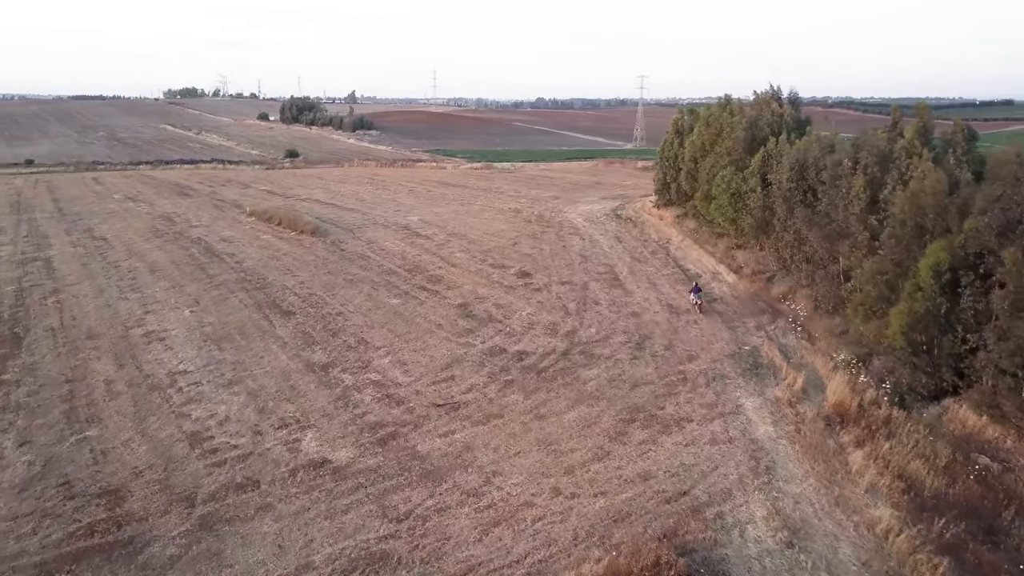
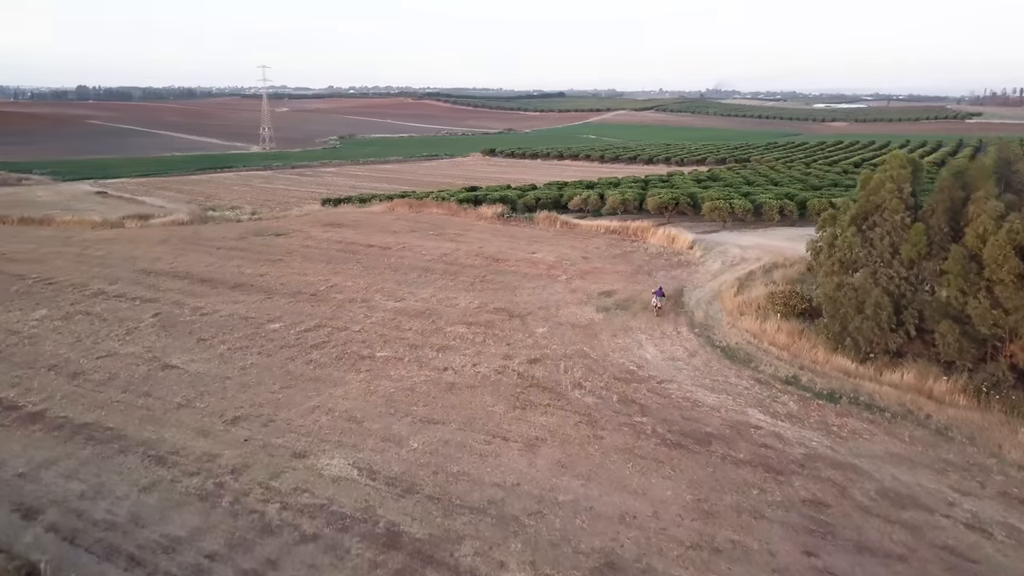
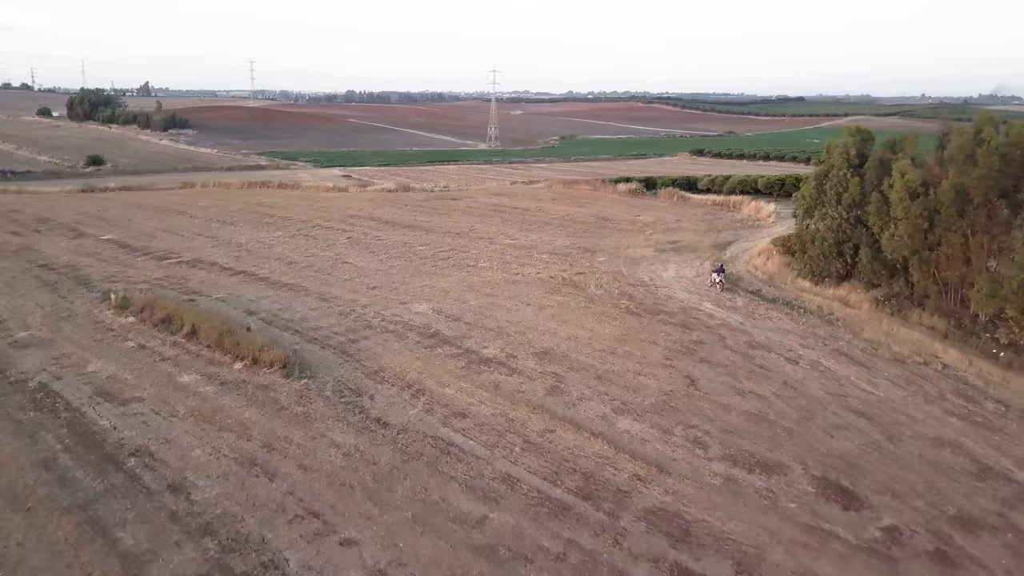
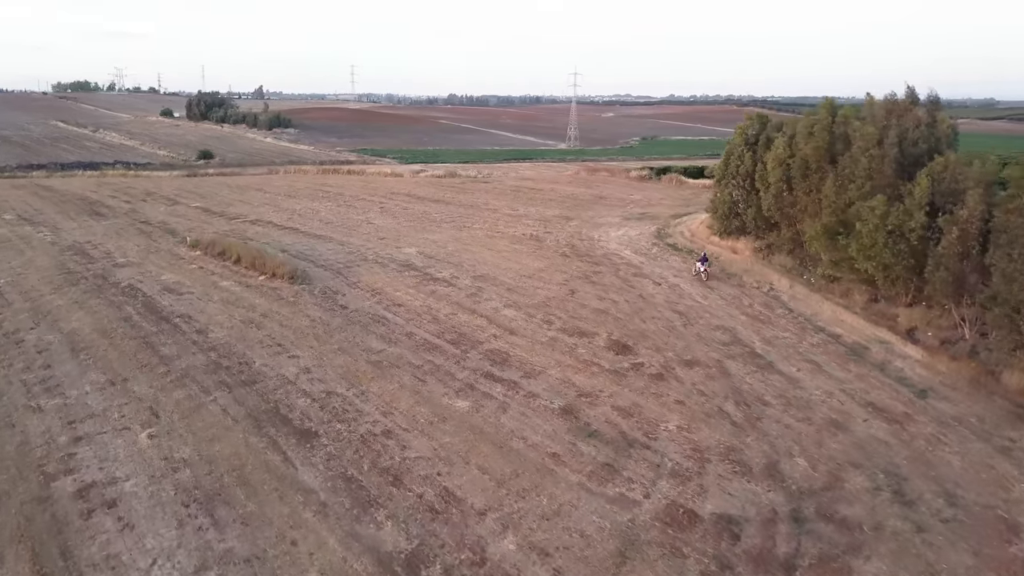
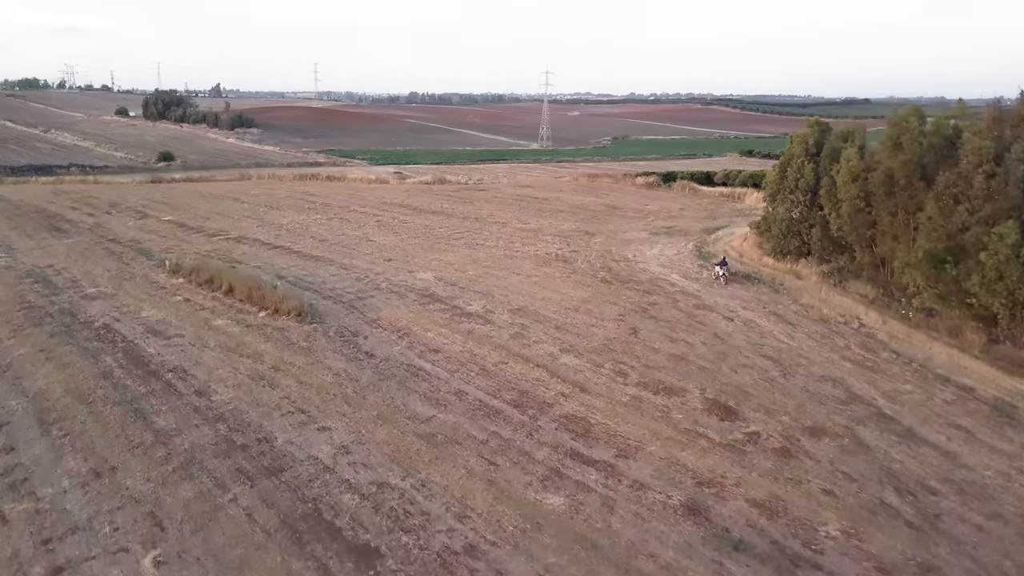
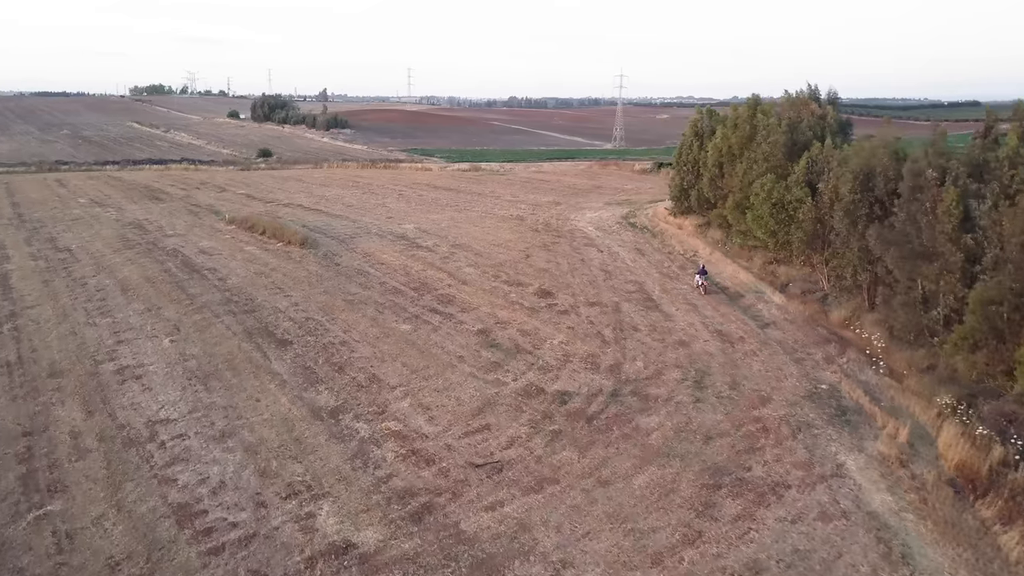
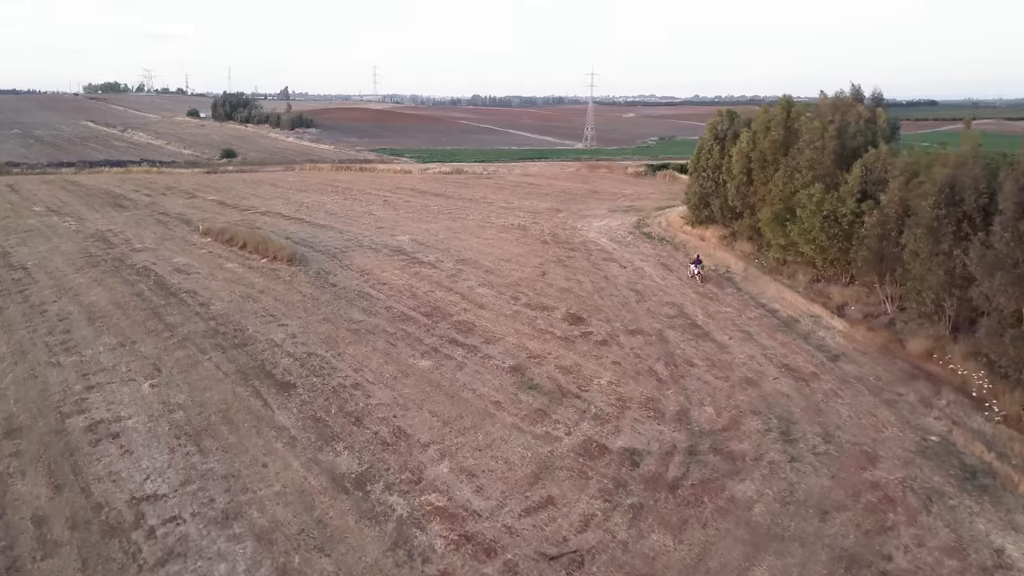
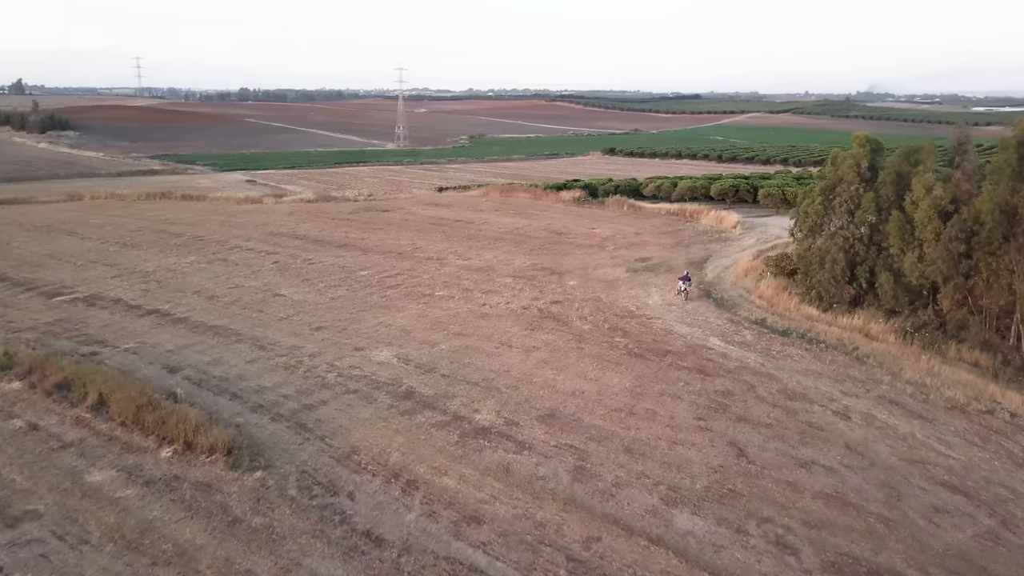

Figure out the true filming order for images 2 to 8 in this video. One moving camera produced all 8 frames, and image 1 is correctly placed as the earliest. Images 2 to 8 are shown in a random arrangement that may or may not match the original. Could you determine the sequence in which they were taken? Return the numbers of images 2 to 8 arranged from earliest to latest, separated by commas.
6, 7, 4, 5, 3, 8, 2
